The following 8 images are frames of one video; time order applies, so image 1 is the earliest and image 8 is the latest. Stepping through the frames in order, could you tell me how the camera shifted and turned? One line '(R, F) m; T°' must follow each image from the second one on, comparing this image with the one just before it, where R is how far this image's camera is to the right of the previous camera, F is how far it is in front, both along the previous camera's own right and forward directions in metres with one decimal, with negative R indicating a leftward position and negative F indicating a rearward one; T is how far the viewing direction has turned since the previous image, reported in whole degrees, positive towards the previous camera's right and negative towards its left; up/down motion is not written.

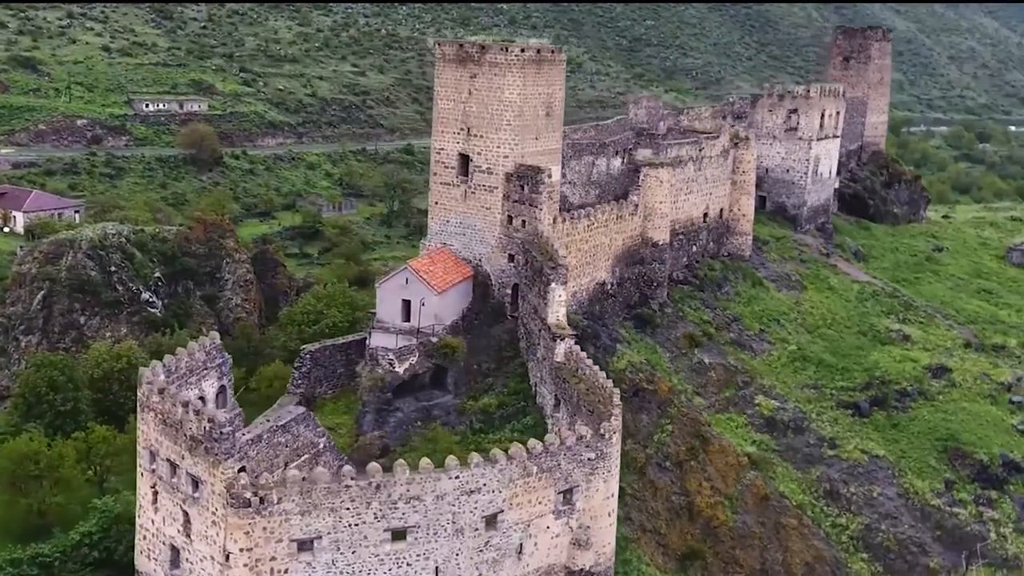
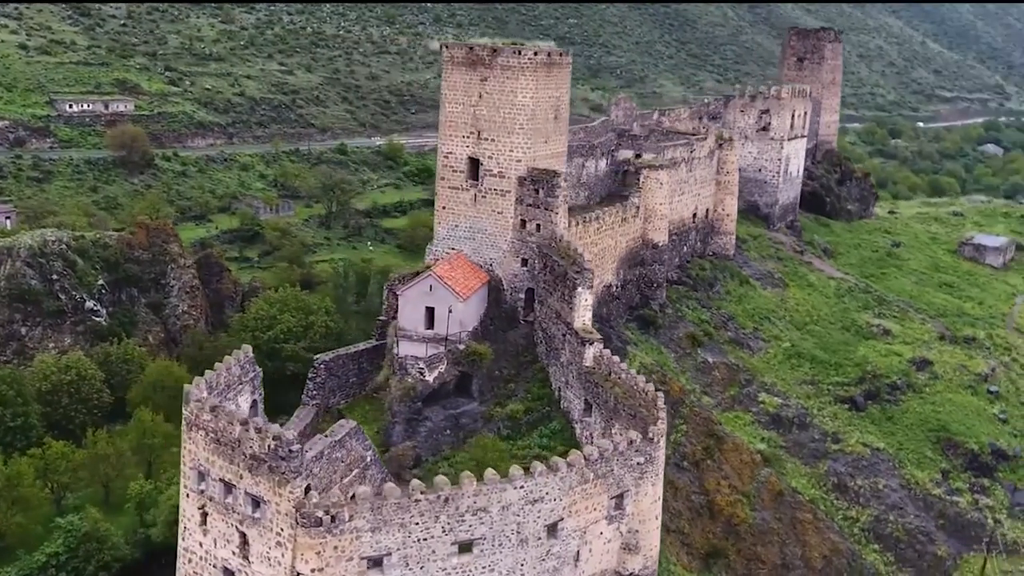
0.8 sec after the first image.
(-2.1, +0.2) m; +5°
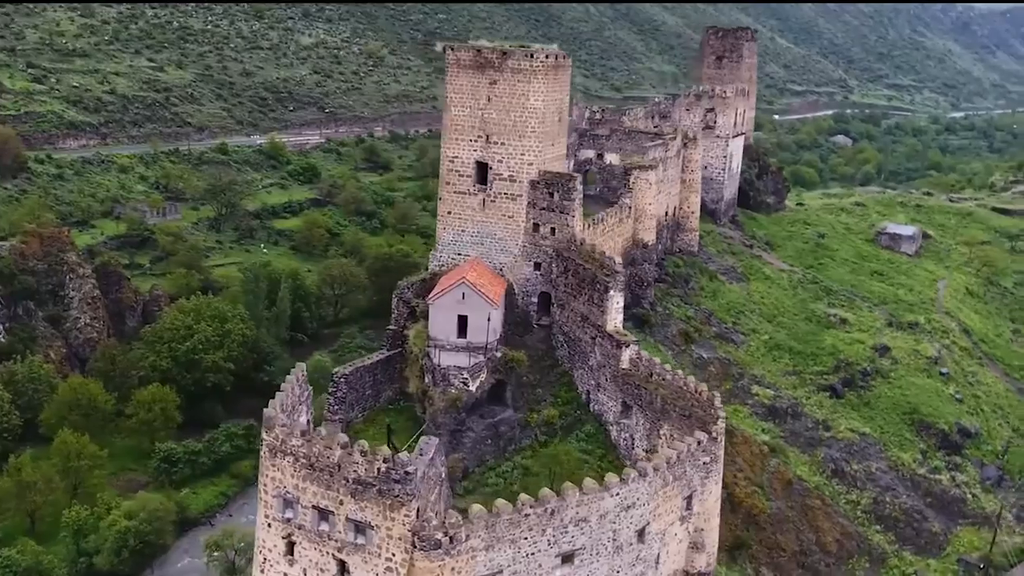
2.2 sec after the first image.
(-3.3, +0.4) m; +8°
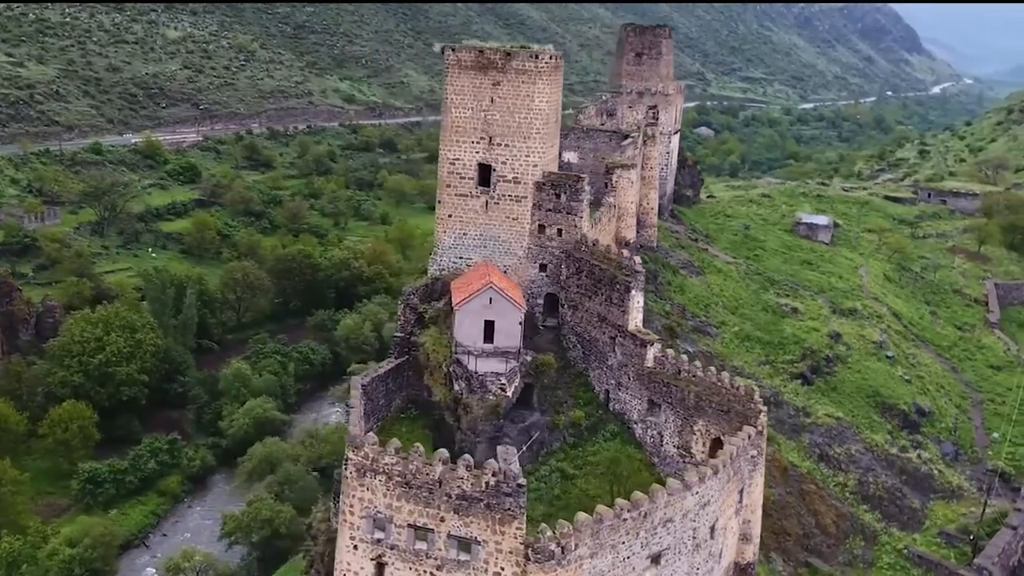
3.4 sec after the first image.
(-3.1, +0.3) m; +8°
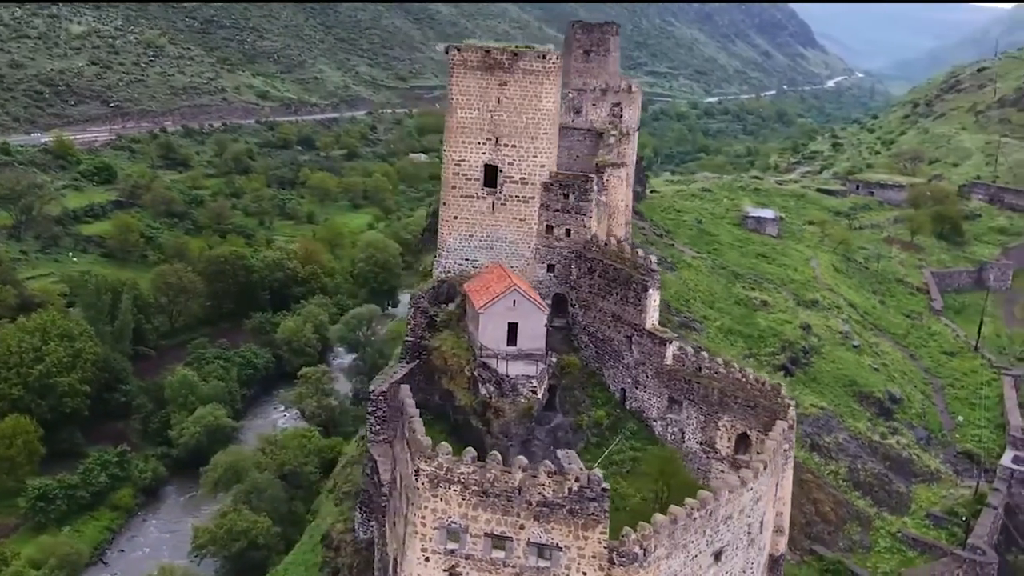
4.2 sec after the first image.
(-2.2, +0.2) m; +6°
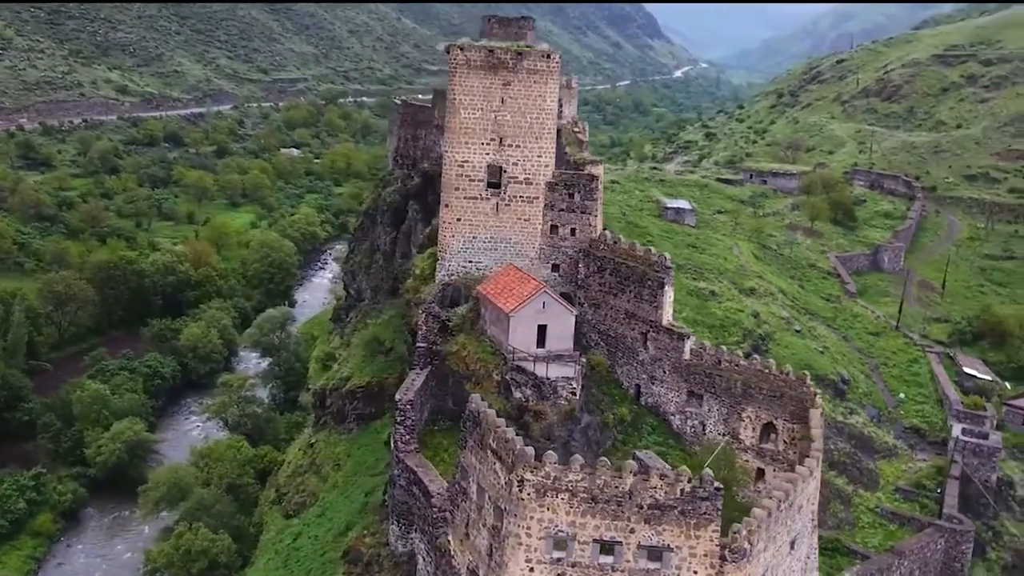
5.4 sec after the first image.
(-3.2, +0.3) m; +8°
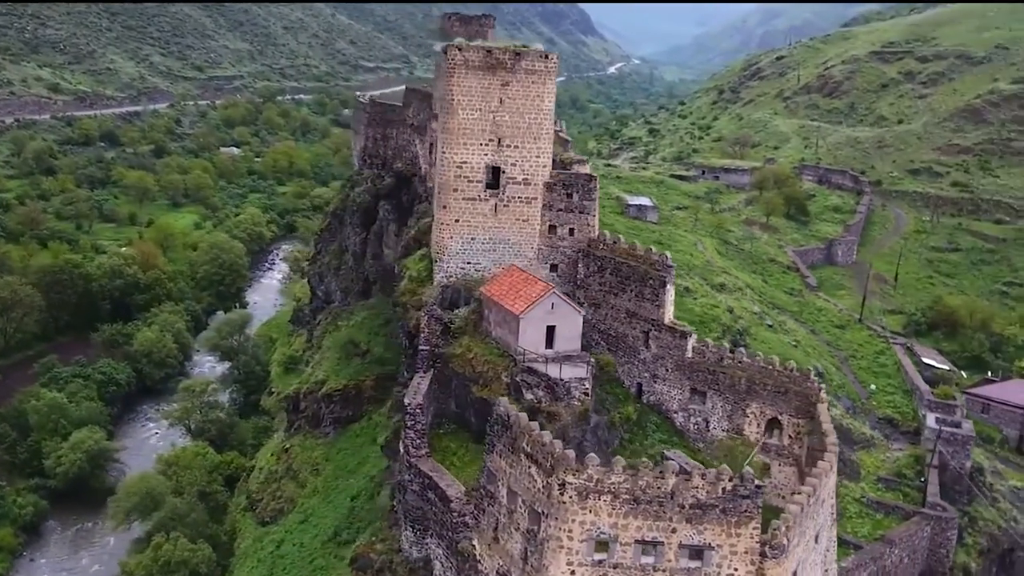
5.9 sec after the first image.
(-1.4, +0.1) m; +4°
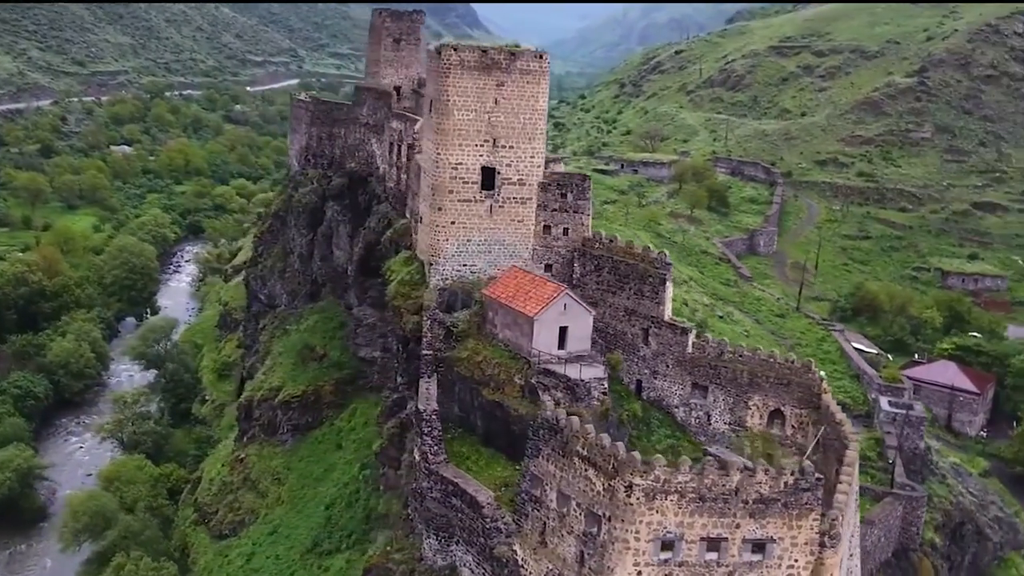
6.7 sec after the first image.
(-2.3, +0.2) m; +7°
